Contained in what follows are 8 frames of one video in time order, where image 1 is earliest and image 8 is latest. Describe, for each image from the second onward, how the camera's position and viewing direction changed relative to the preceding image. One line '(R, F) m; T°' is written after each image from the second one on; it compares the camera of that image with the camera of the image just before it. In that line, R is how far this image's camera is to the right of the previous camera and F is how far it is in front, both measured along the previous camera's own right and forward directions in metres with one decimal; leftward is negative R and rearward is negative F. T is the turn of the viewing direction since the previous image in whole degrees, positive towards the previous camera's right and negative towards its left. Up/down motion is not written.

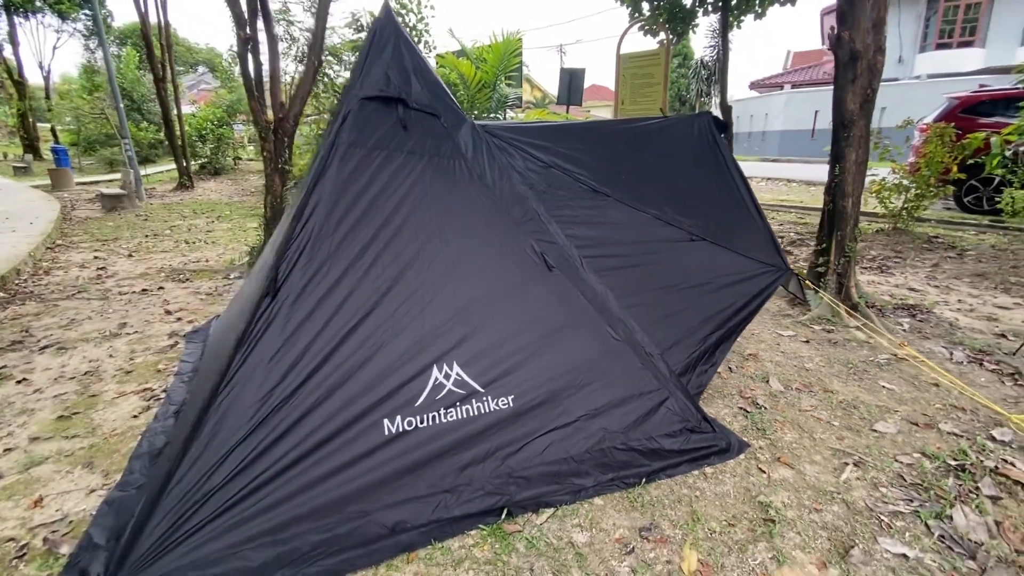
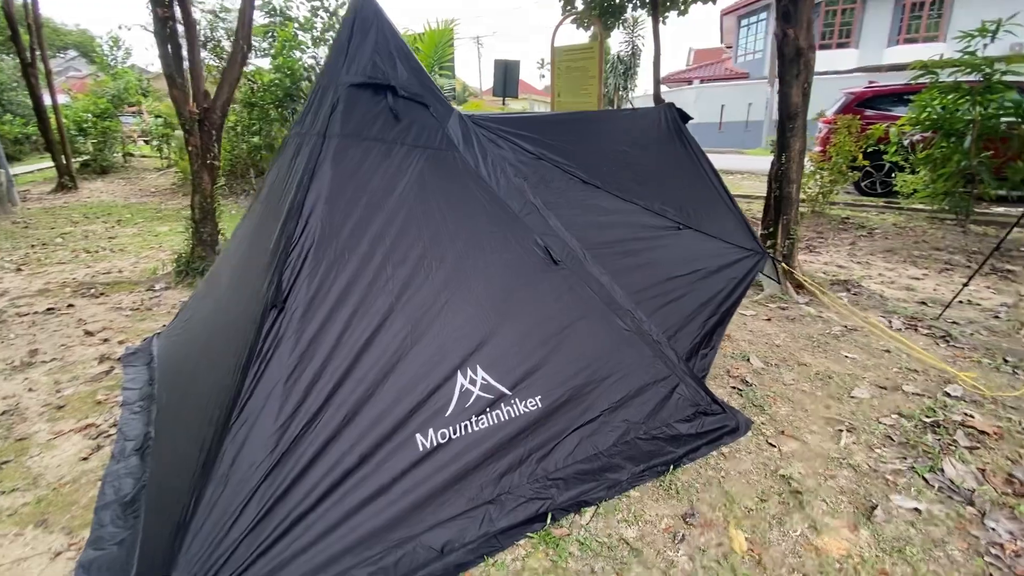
(-0.4, +0.1) m; +9°
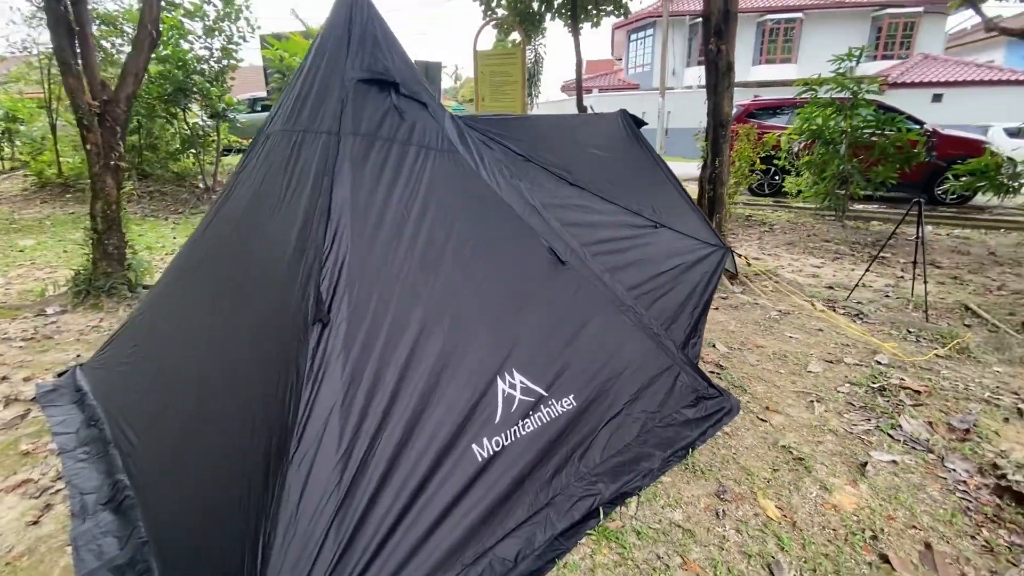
(-0.5, +0.1) m; +12°
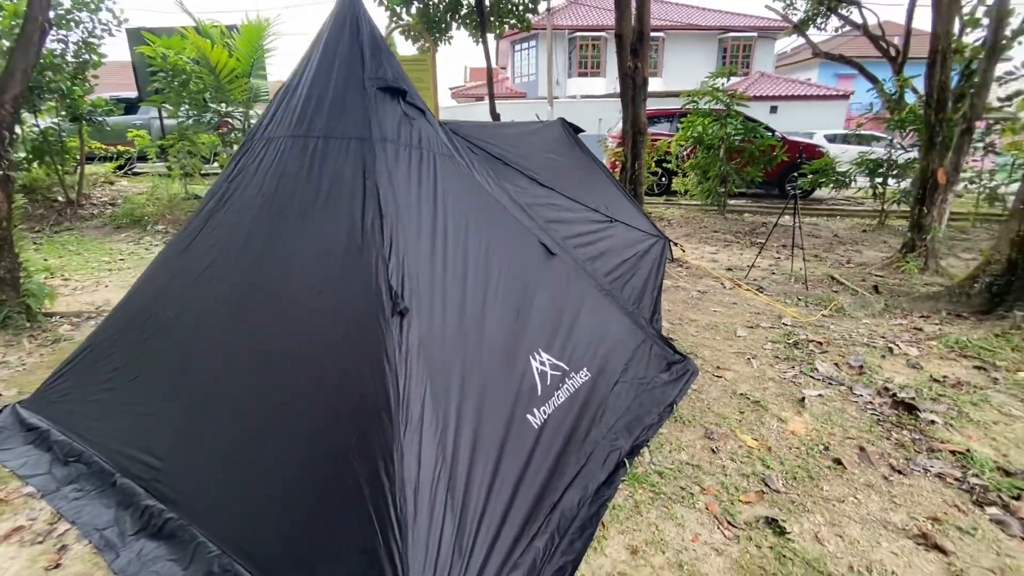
(-0.6, -0.2) m; +13°
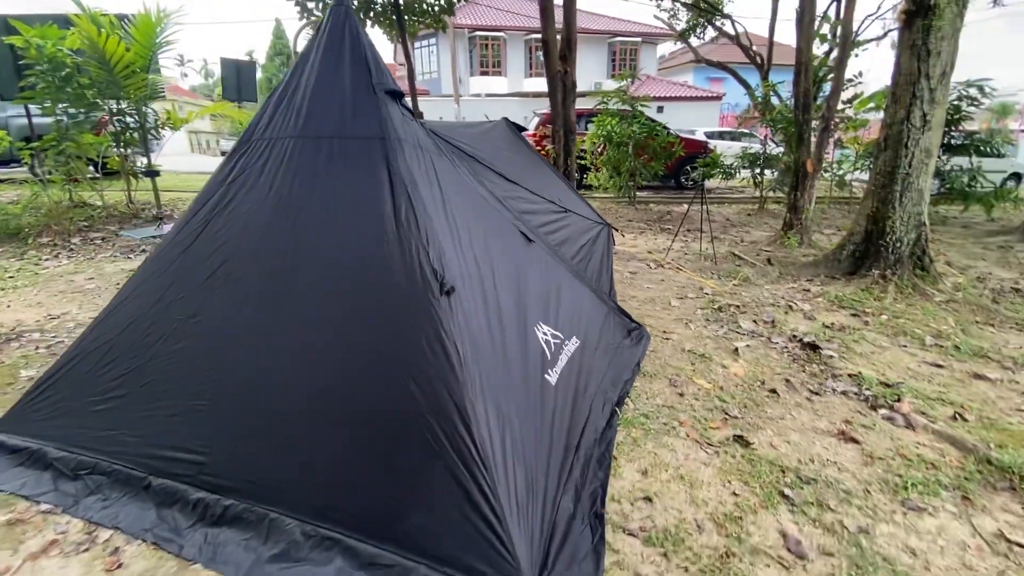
(-0.5, -0.2) m; +11°
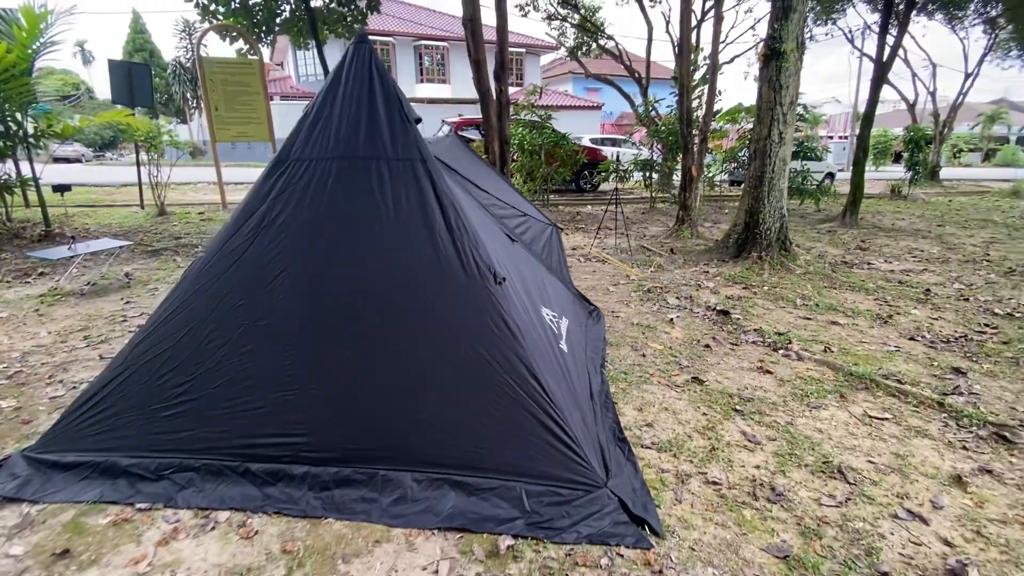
(-0.7, -0.5) m; +13°
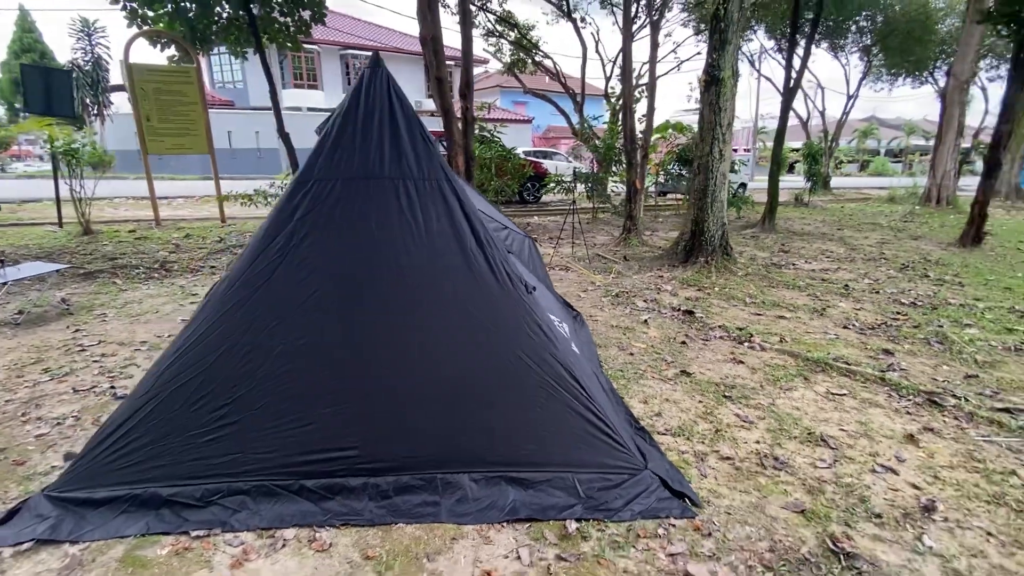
(-0.5, -0.2) m; +9°
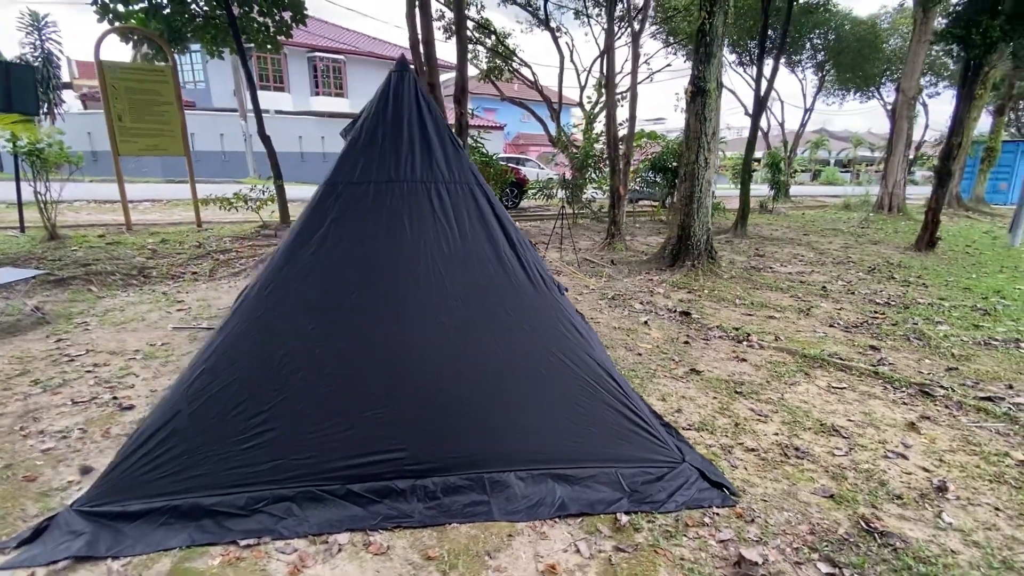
(-0.4, 0.0) m; +4°
